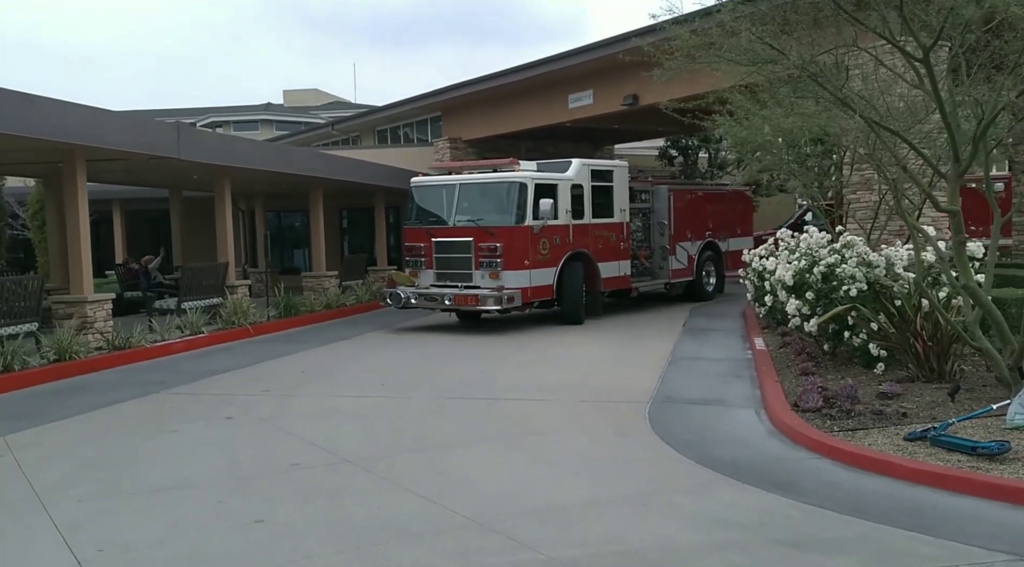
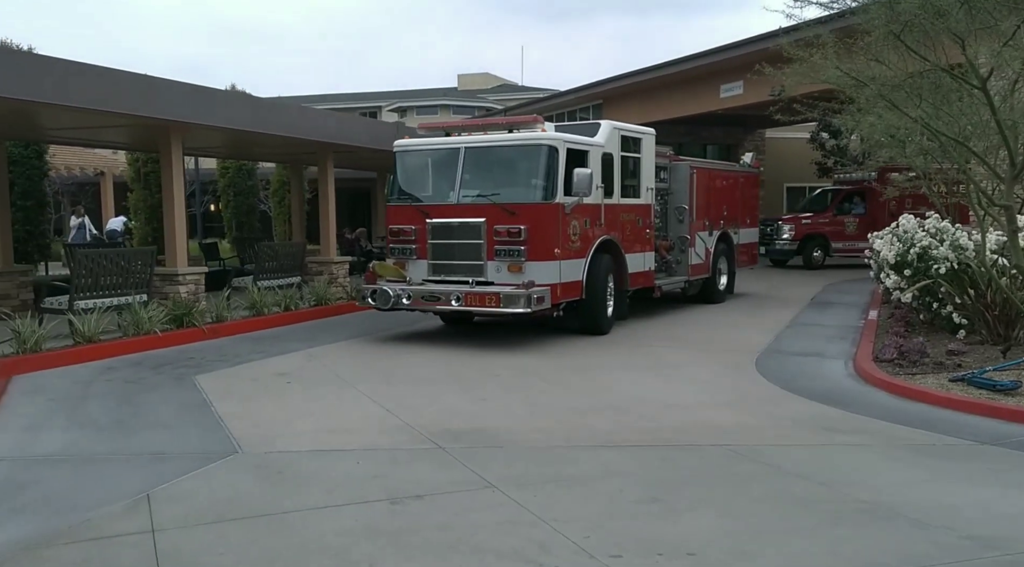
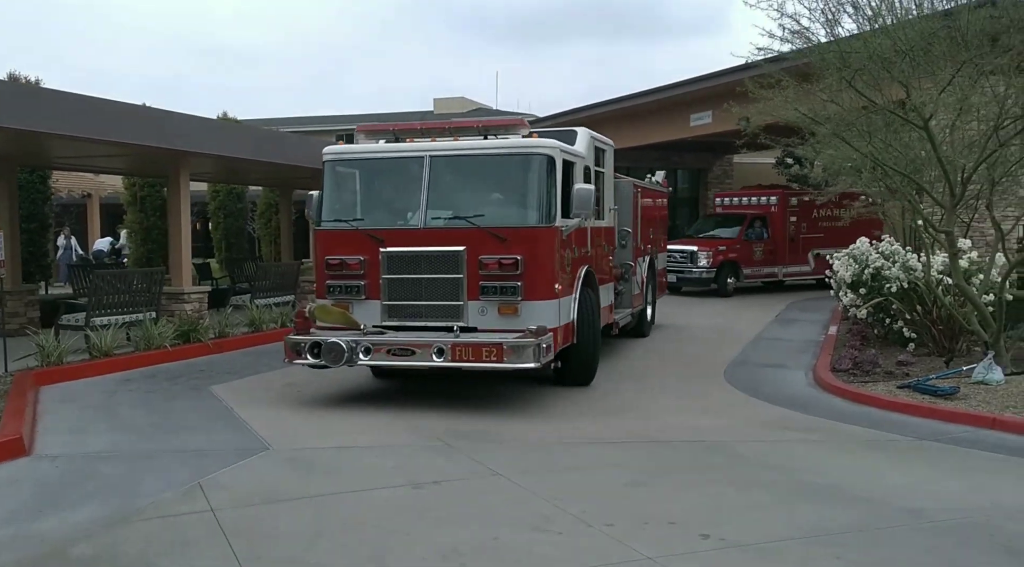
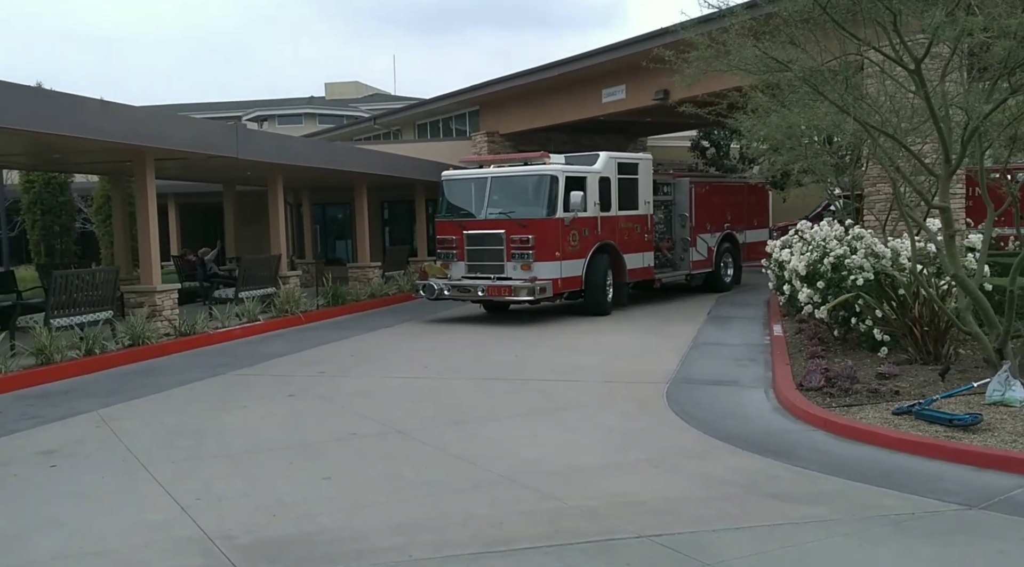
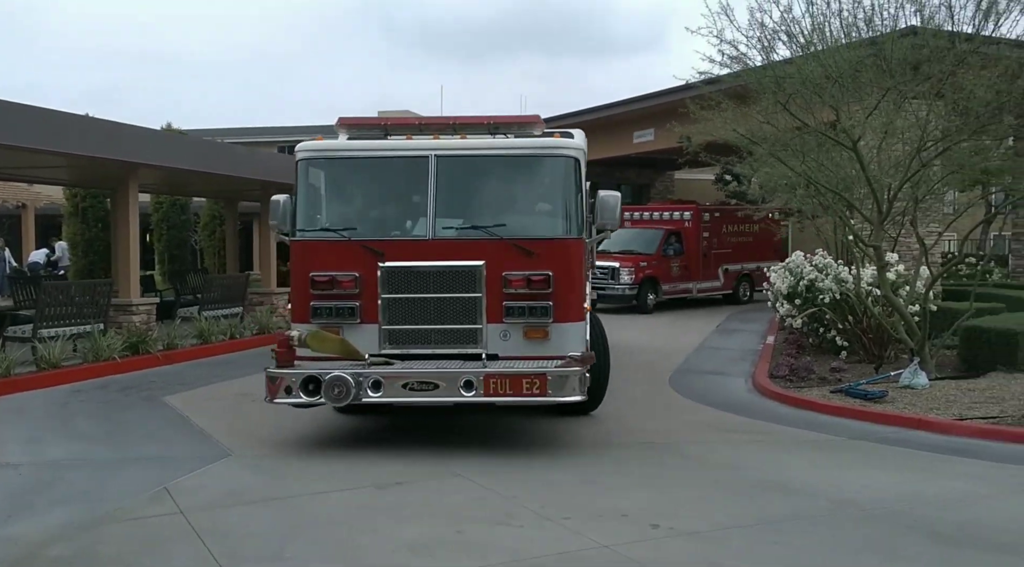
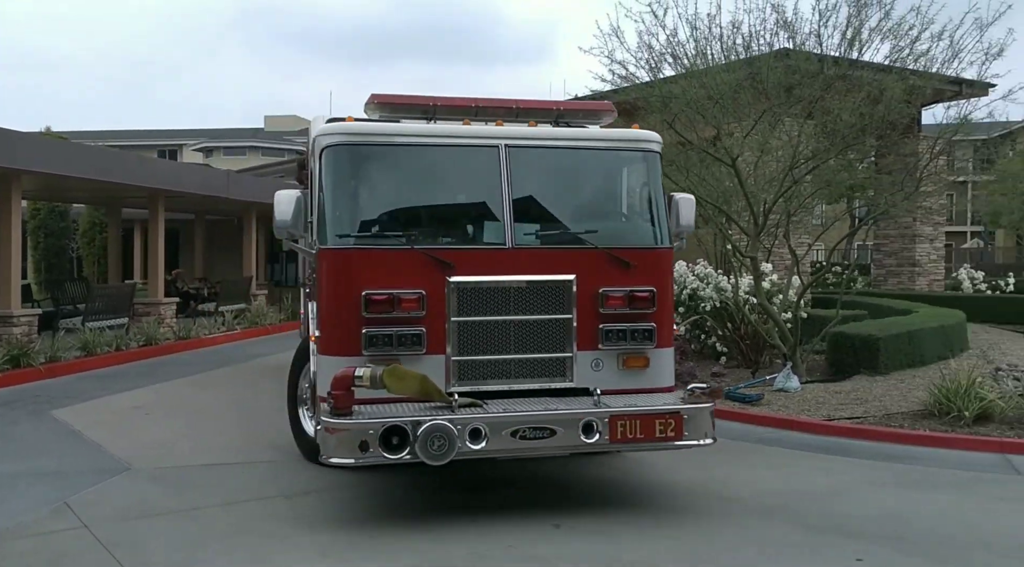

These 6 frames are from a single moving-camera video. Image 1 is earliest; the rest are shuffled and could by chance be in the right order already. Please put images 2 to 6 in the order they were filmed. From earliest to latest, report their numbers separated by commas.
4, 2, 3, 5, 6
